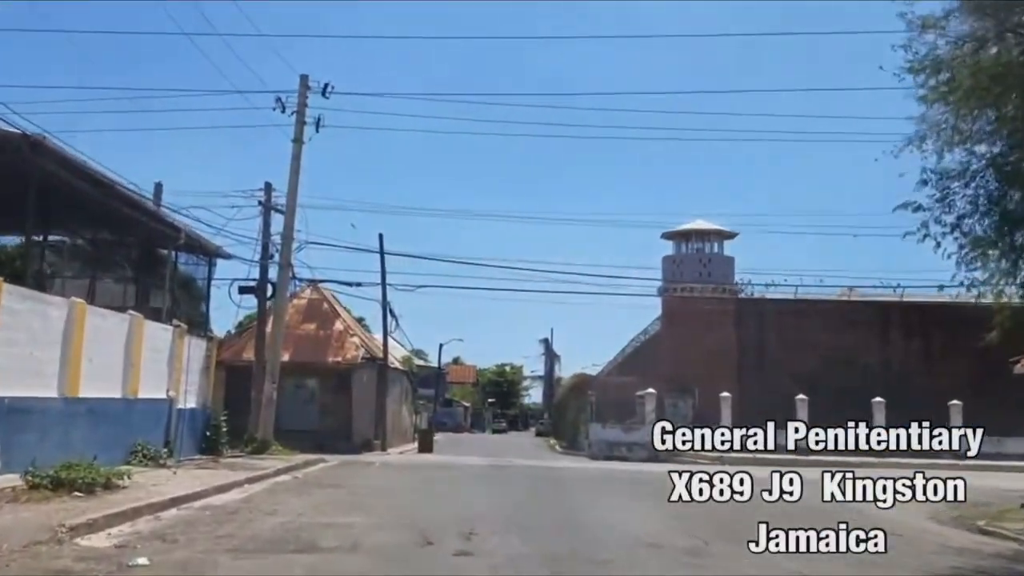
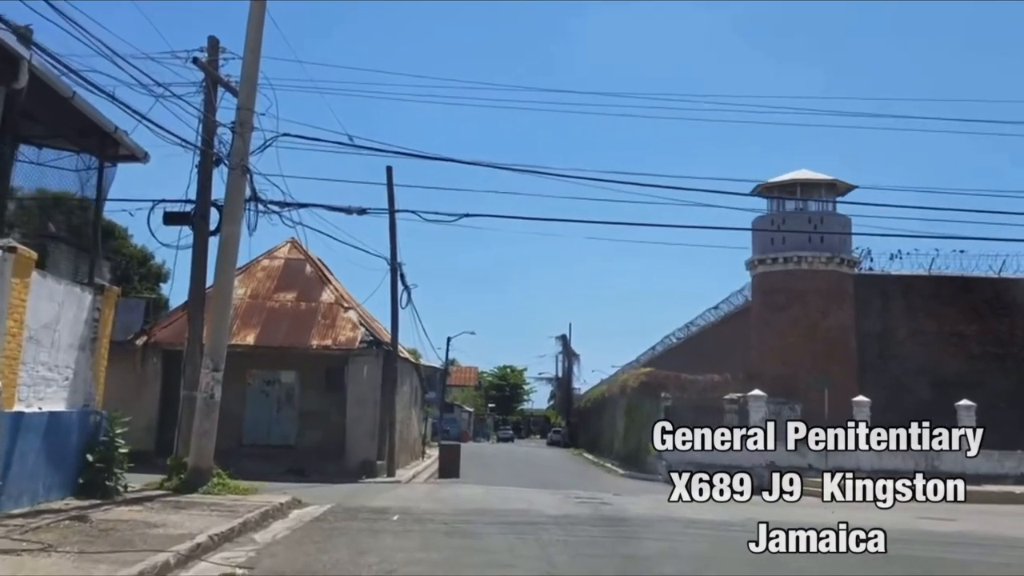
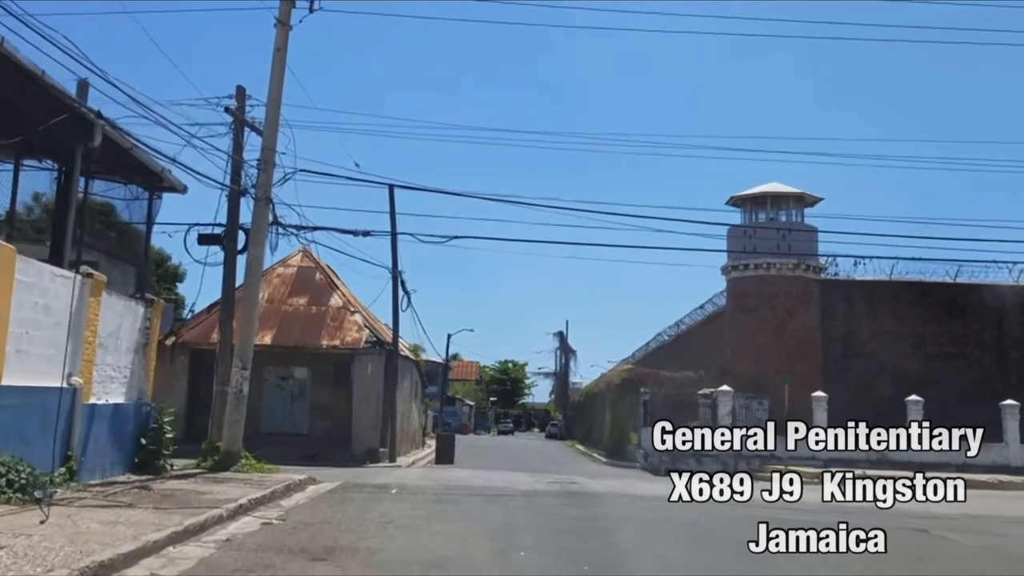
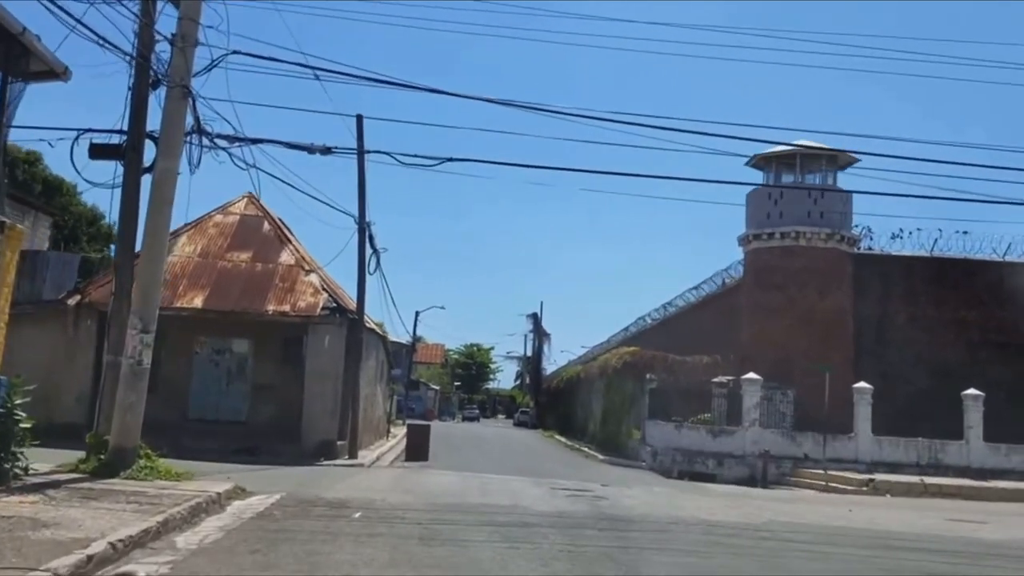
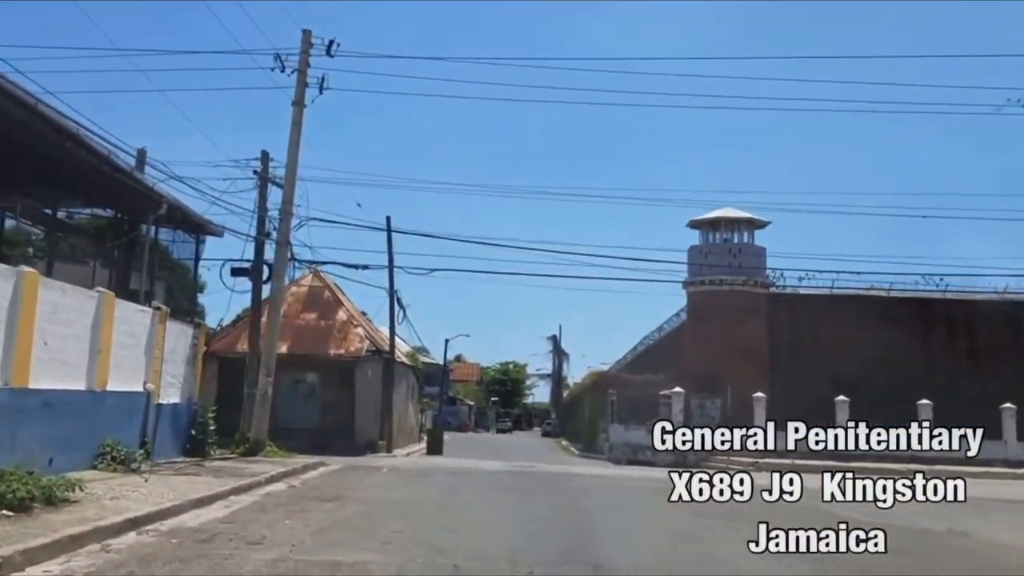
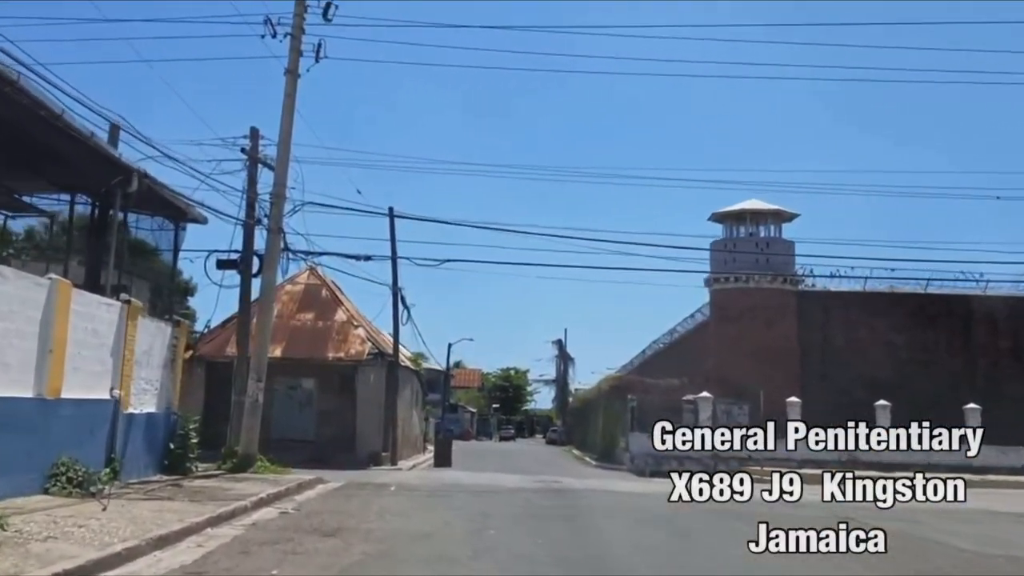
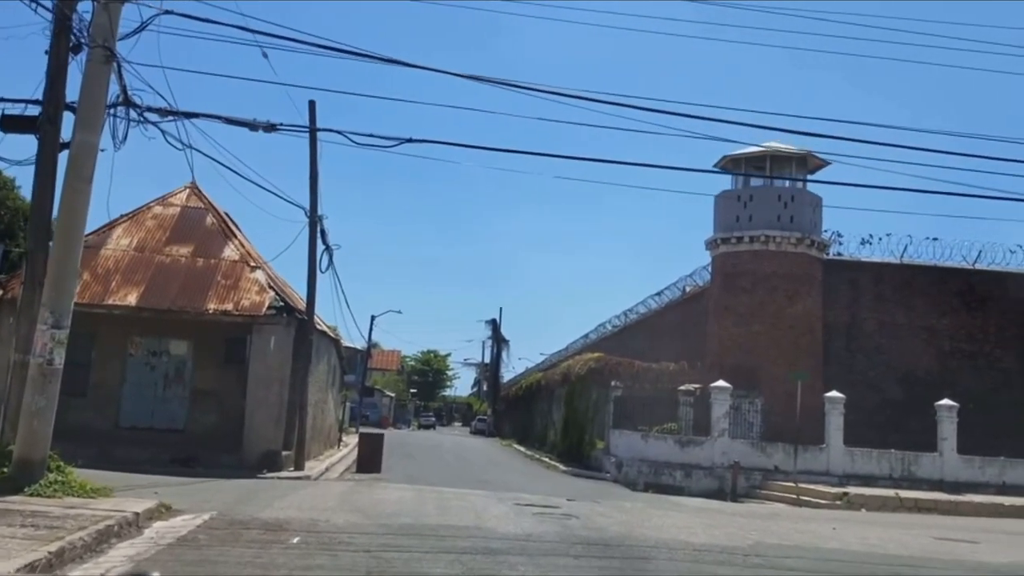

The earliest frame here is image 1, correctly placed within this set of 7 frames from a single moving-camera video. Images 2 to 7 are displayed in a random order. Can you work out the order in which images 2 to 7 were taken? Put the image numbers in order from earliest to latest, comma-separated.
5, 6, 3, 2, 4, 7
